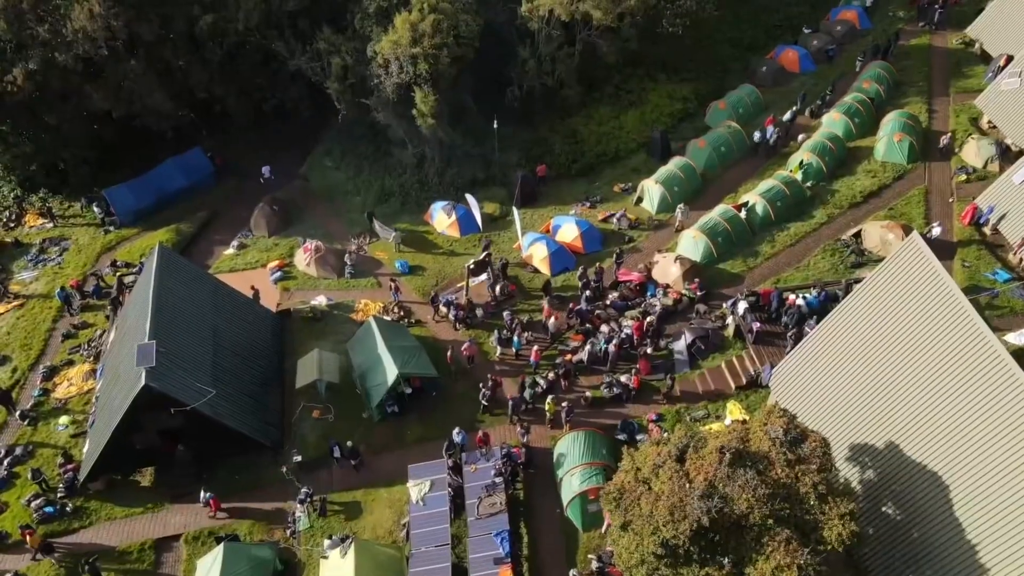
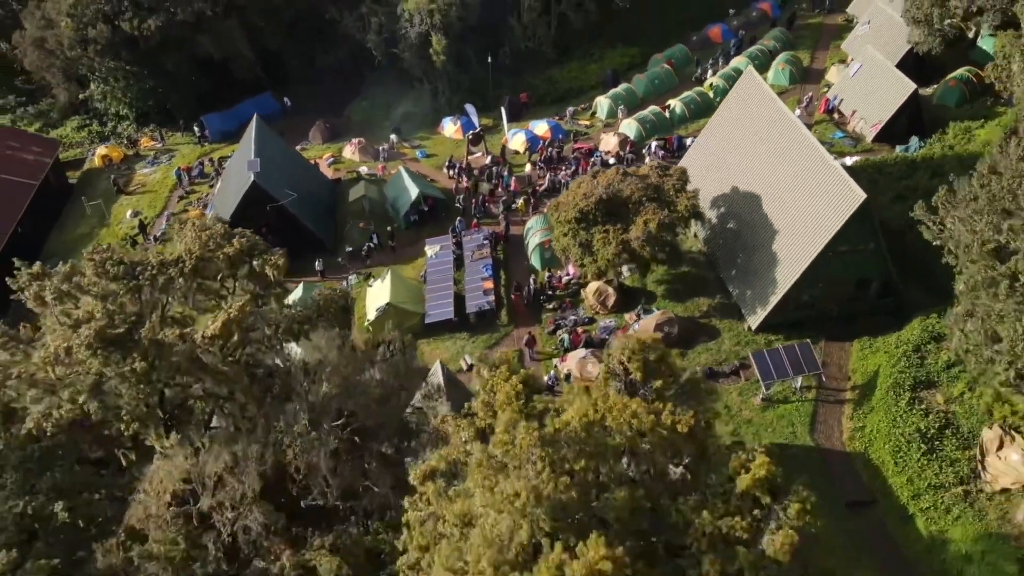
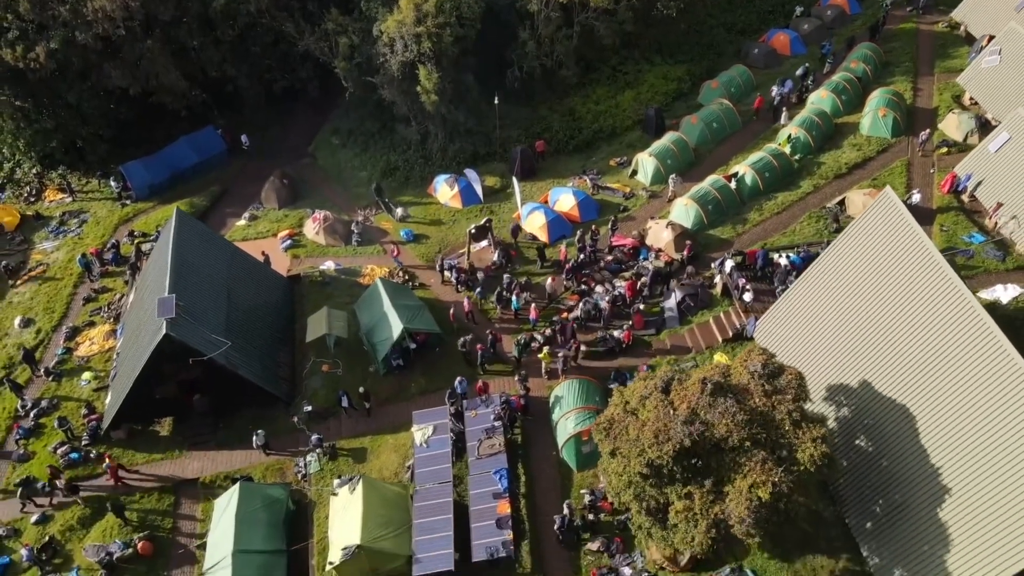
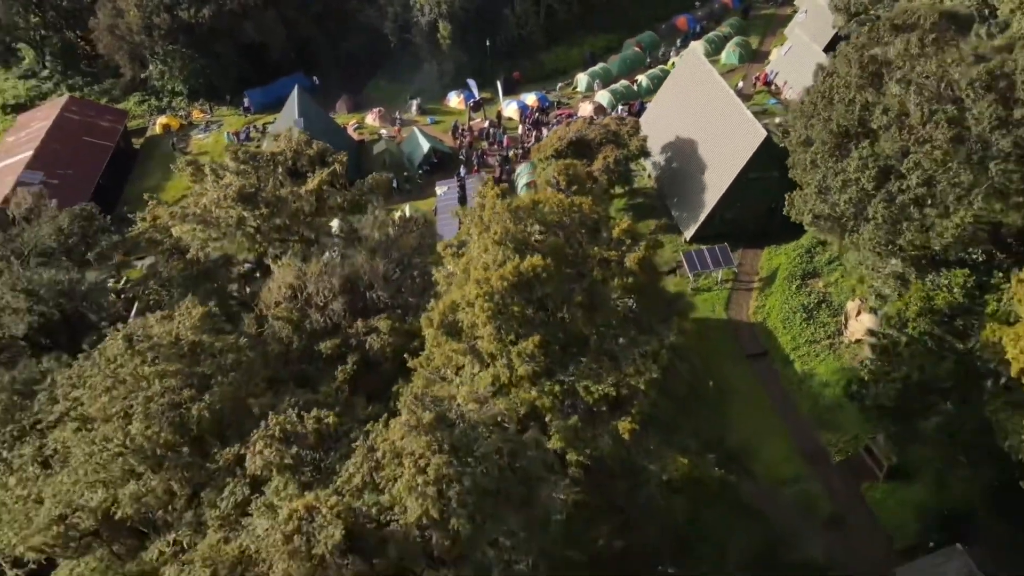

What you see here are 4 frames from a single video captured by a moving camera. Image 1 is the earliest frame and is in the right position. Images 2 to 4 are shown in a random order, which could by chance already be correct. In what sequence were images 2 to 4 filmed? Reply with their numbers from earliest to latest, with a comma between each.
3, 2, 4
